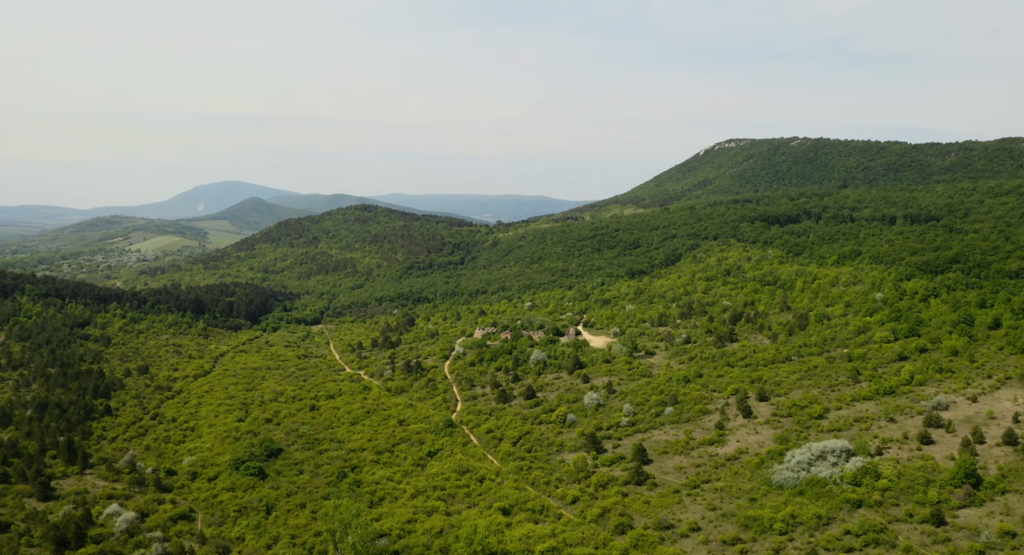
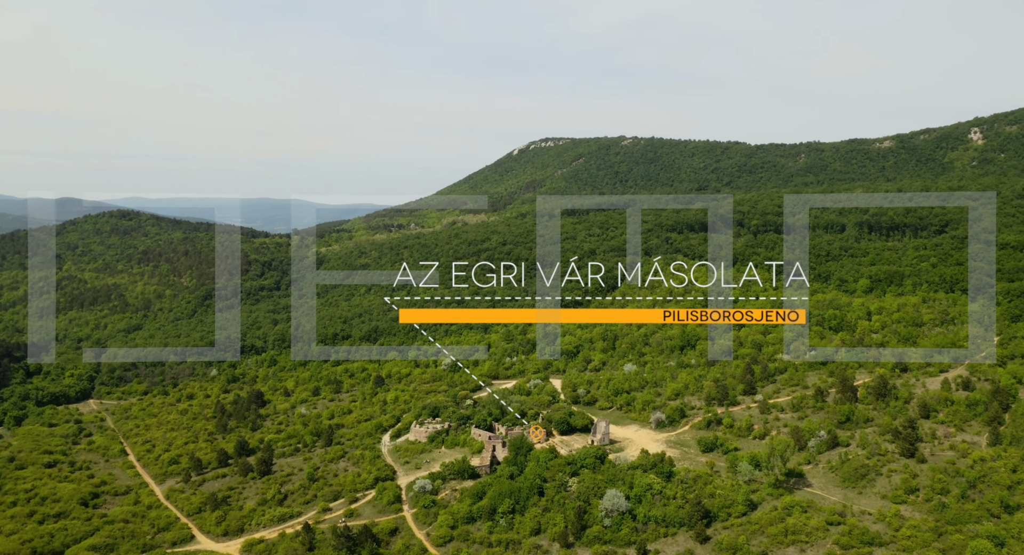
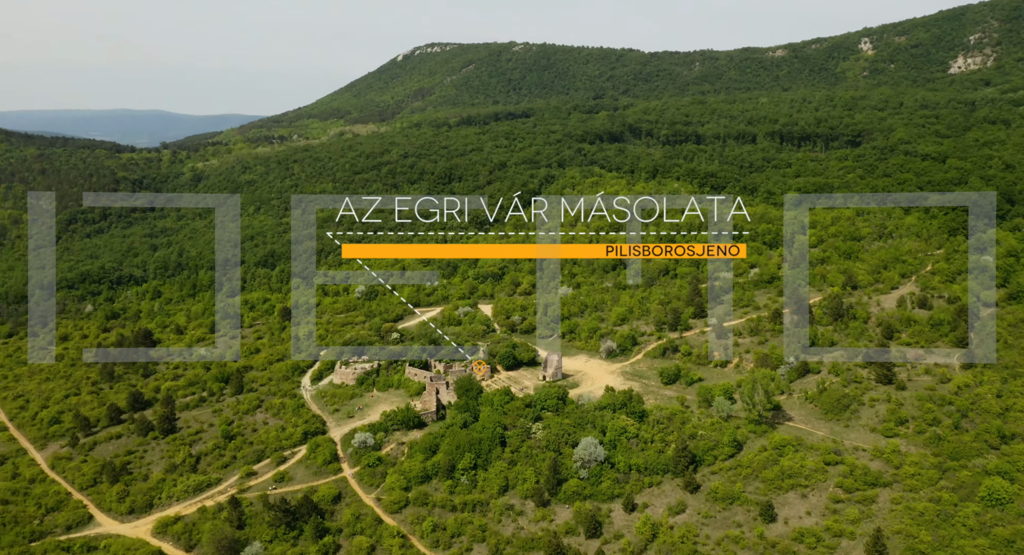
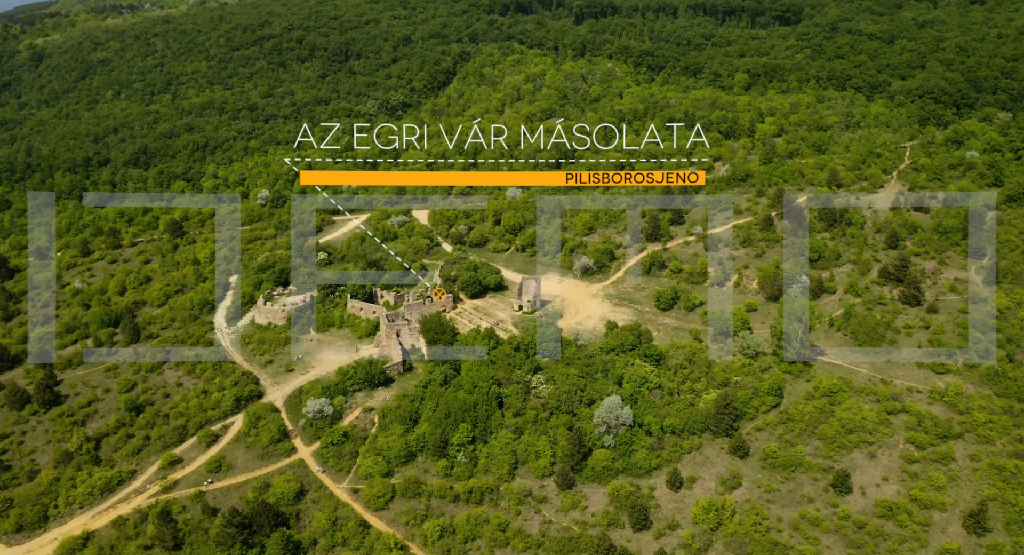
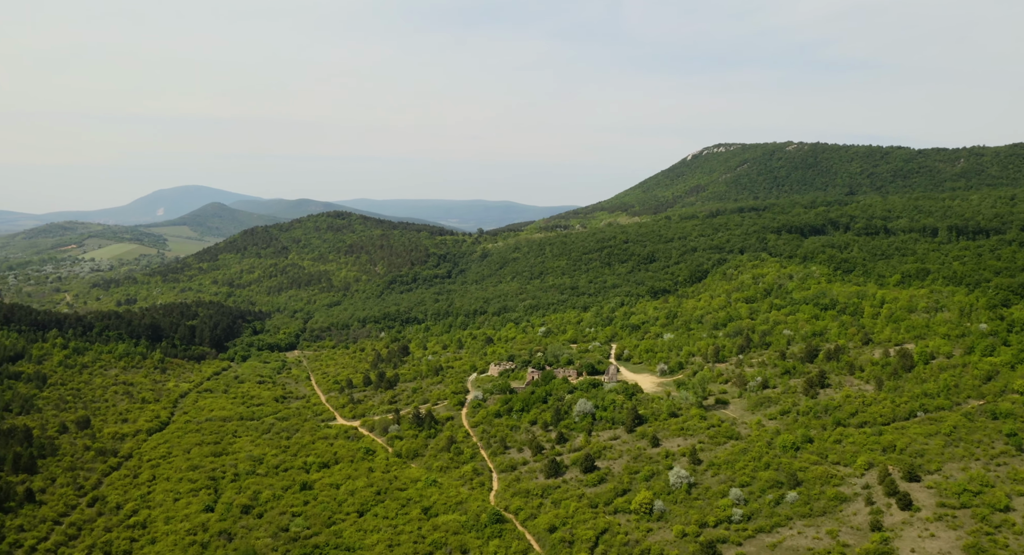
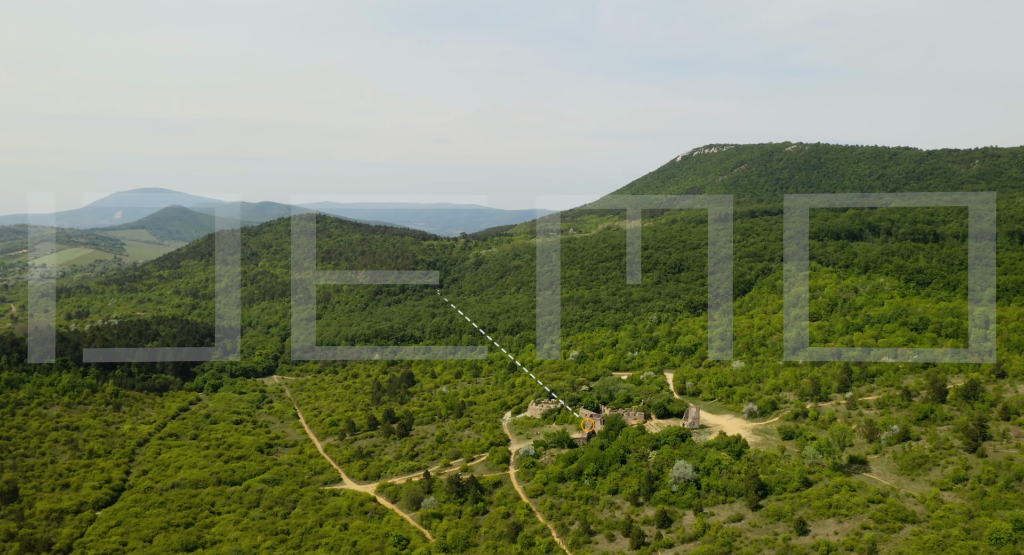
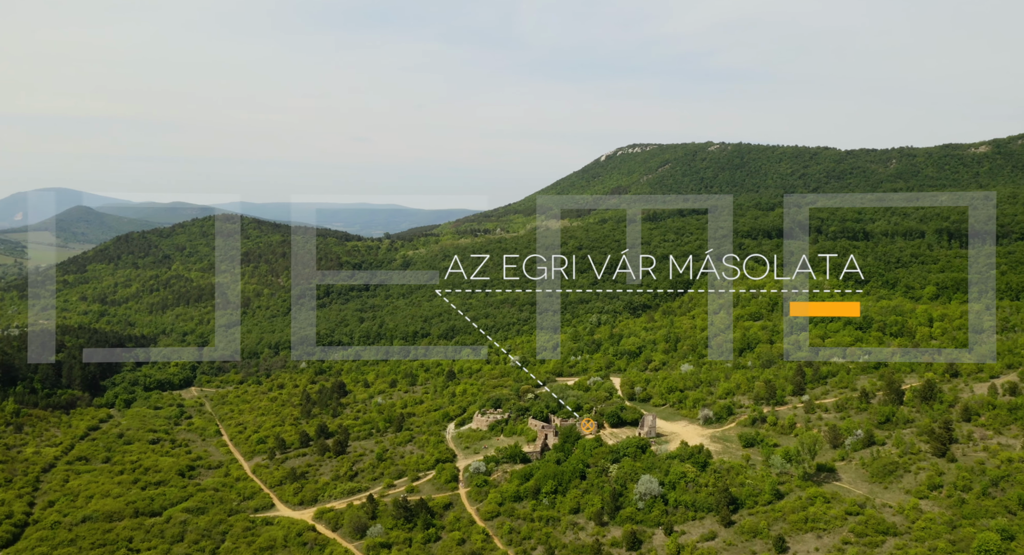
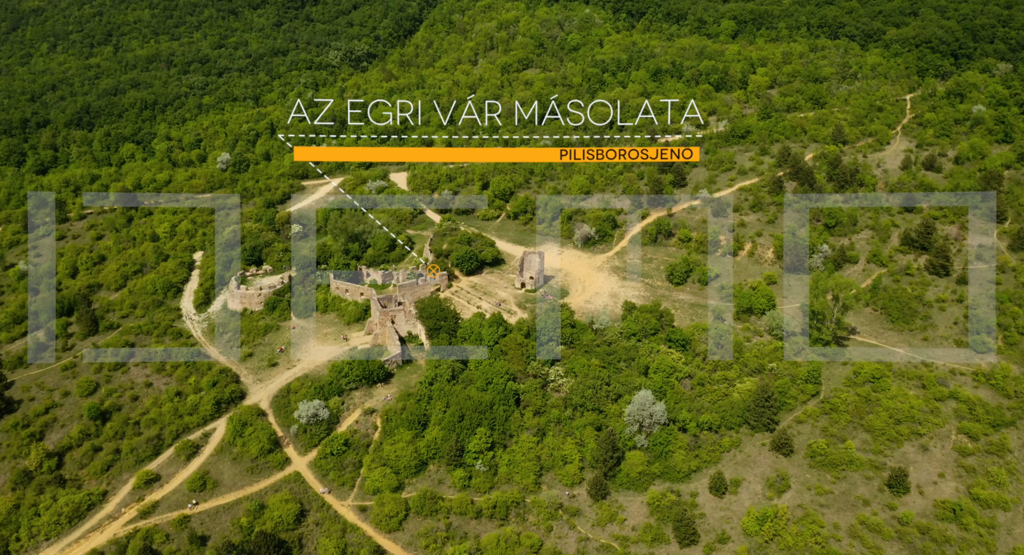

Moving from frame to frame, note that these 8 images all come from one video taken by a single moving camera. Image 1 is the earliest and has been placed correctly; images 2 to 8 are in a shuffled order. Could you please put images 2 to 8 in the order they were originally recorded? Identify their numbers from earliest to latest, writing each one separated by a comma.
5, 6, 7, 2, 3, 4, 8
